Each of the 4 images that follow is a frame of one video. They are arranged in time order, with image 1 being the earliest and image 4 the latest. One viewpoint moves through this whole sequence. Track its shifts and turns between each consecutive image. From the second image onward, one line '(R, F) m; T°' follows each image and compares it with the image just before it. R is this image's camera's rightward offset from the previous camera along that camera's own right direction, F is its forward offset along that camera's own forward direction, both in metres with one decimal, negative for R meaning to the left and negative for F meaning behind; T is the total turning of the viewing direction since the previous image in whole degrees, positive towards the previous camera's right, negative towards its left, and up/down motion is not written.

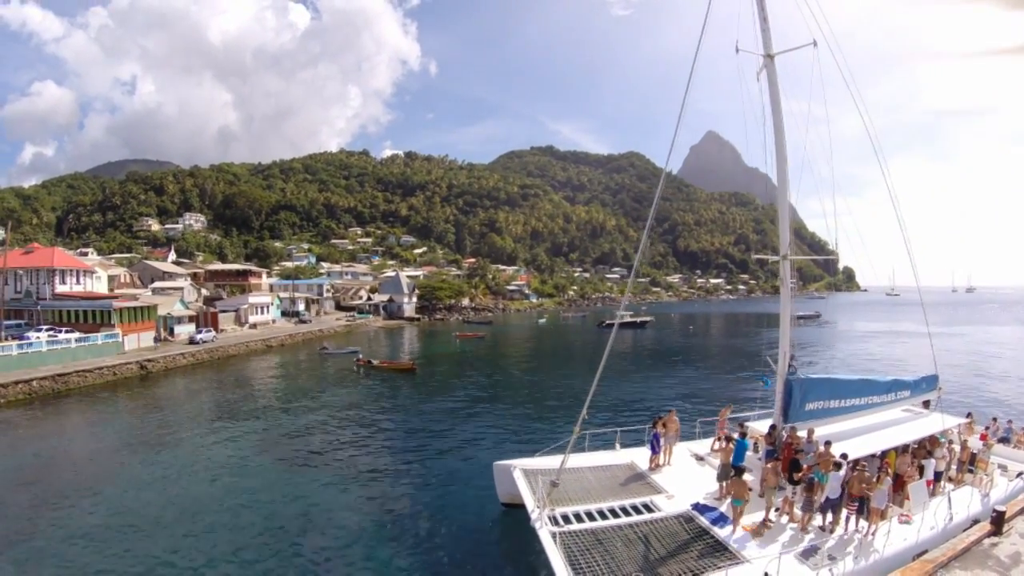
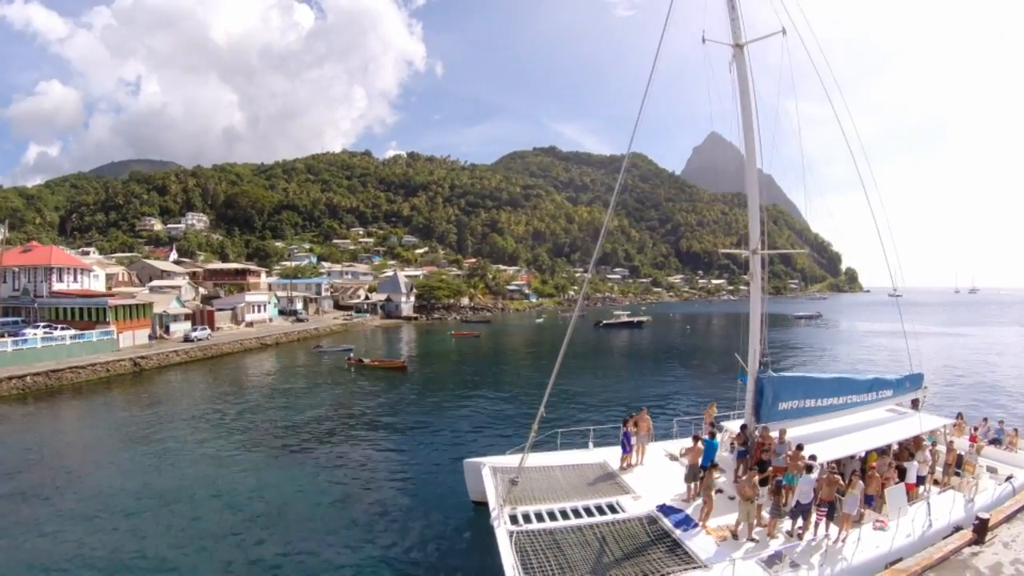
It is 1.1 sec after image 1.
(+0.7, +0.2) m; 0°
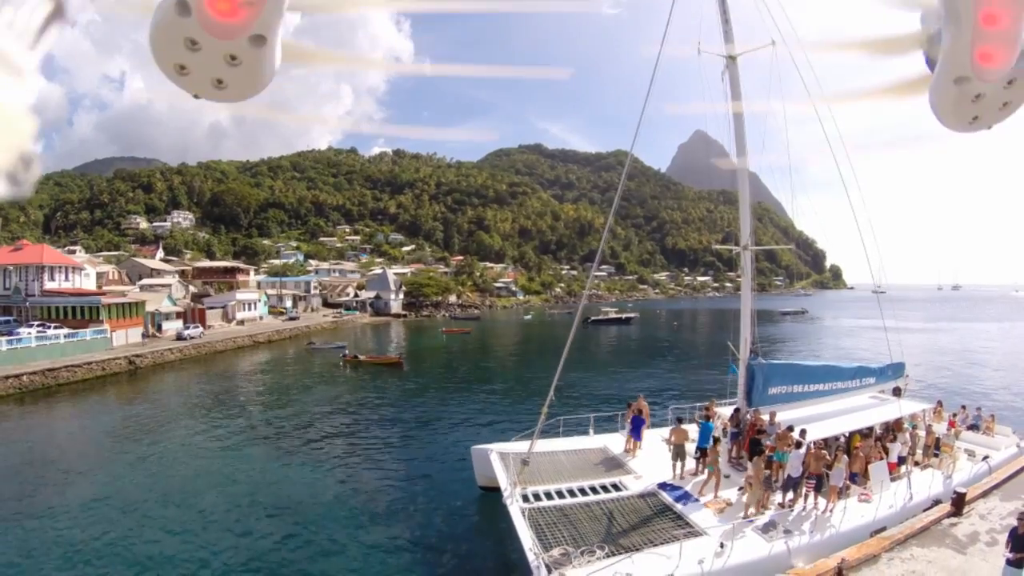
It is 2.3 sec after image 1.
(-0.4, -0.7) m; +1°
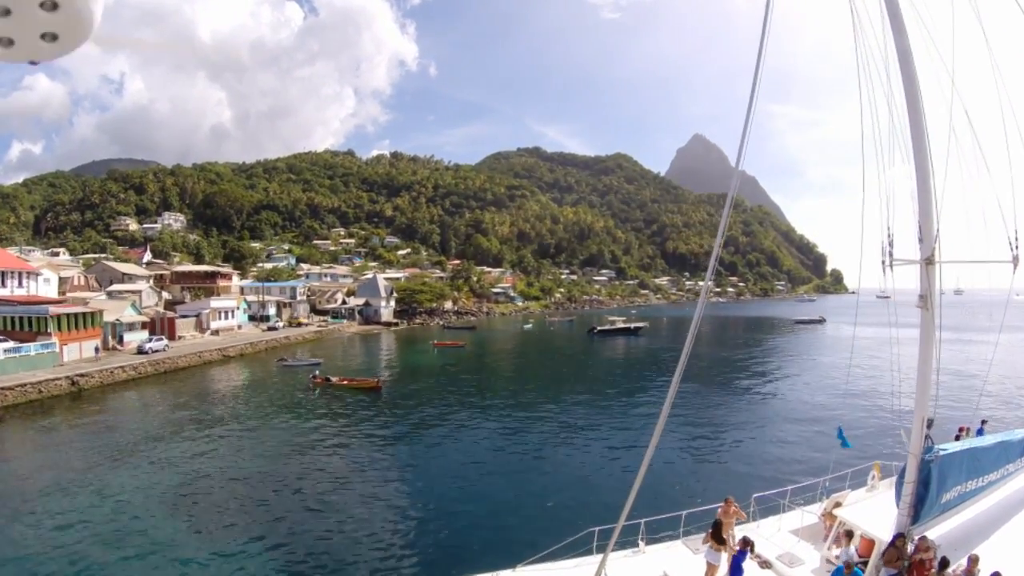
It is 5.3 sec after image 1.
(-0.1, +4.7) m; 0°
